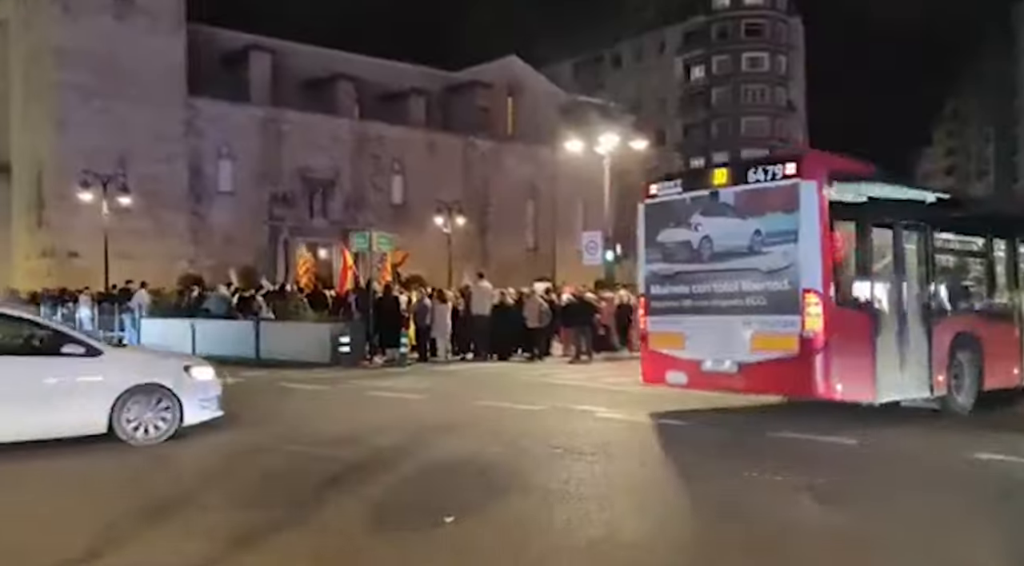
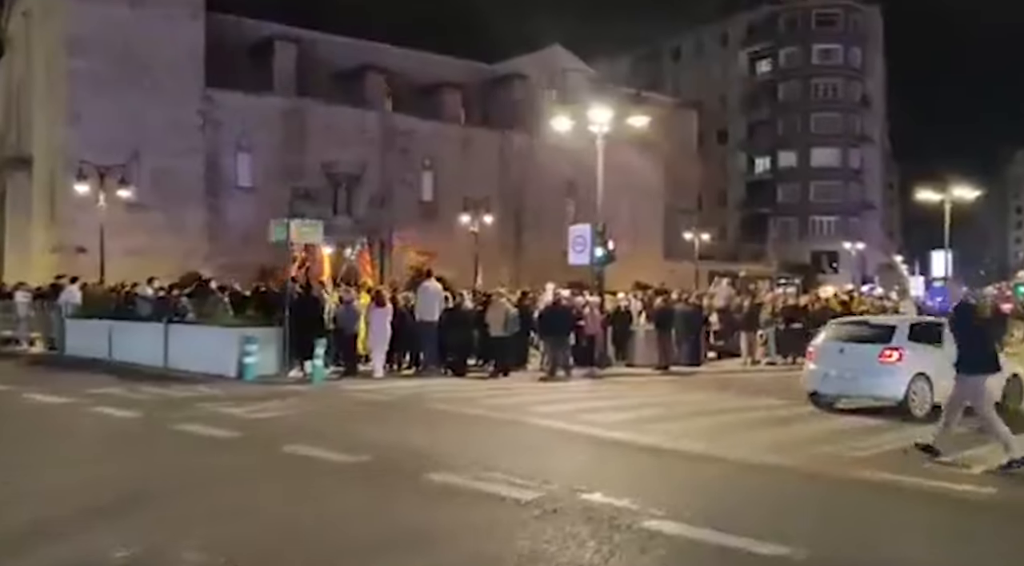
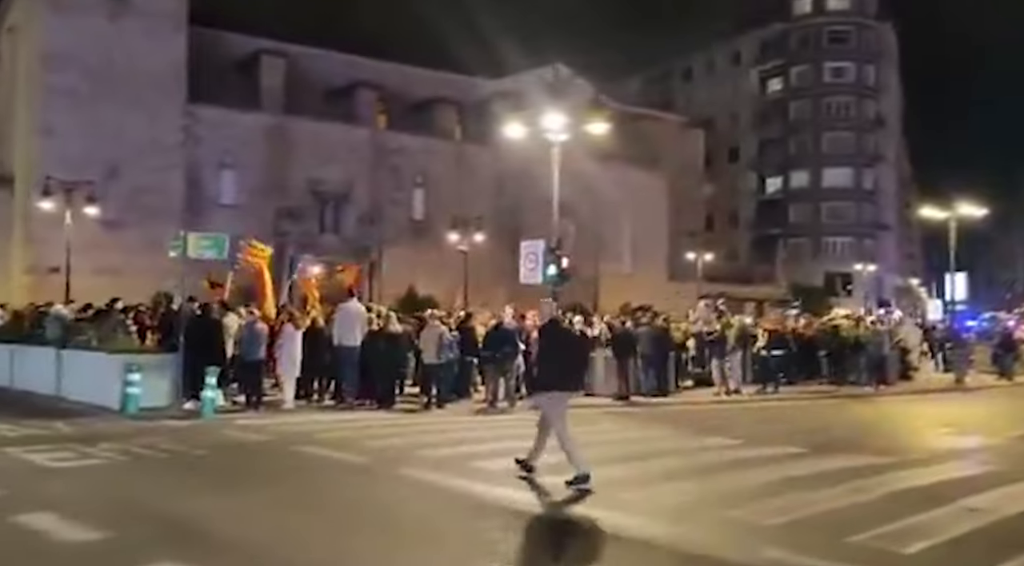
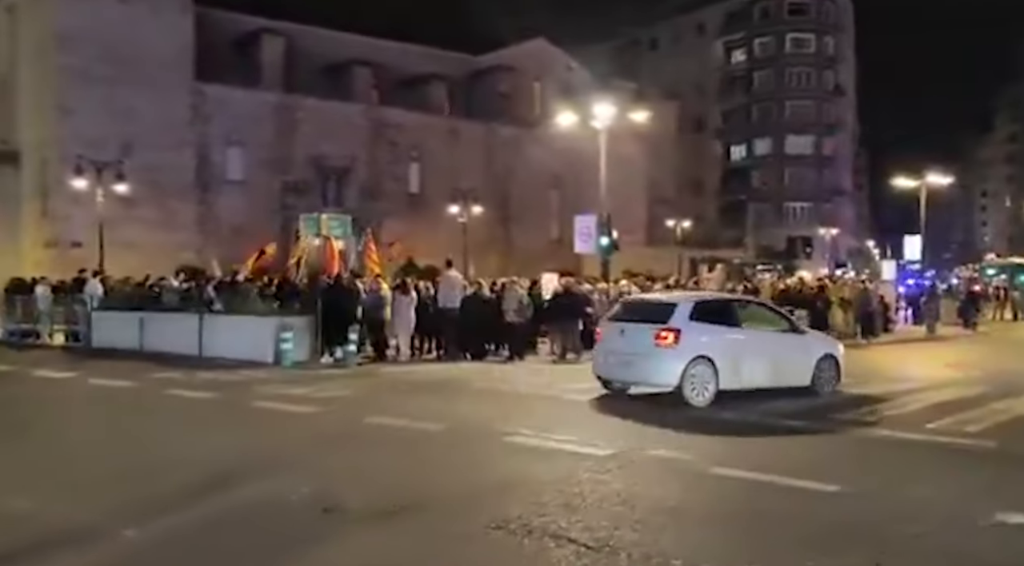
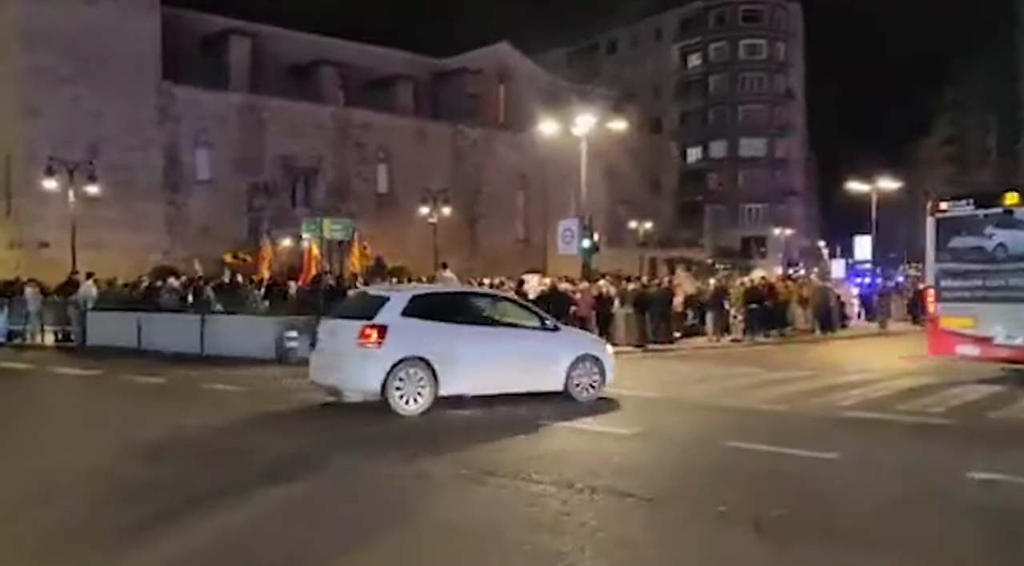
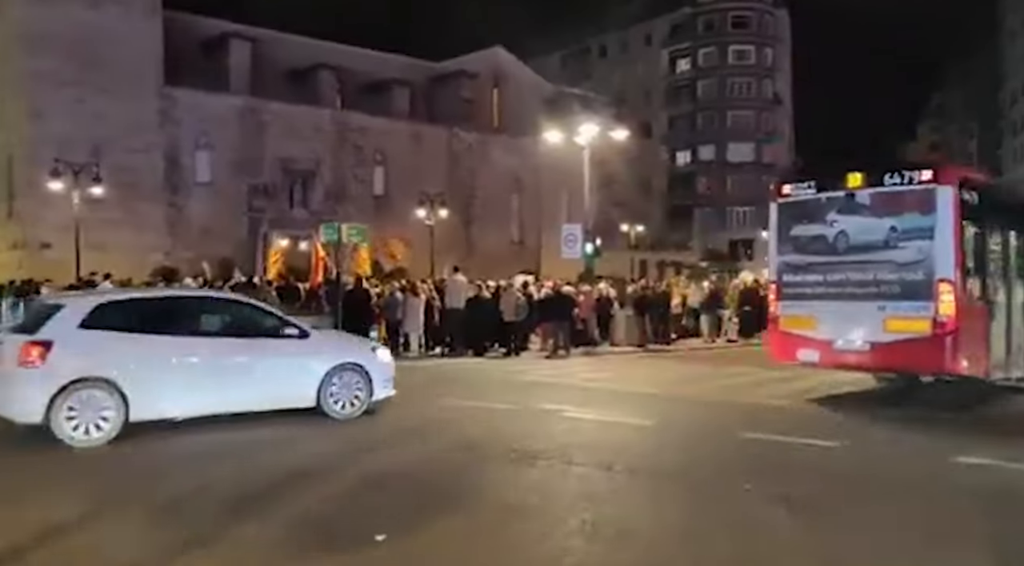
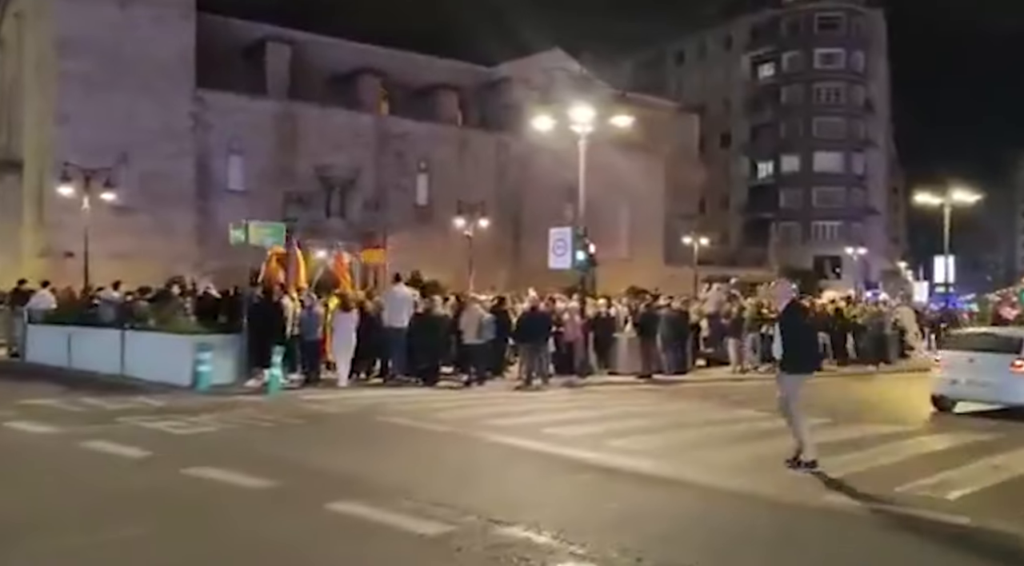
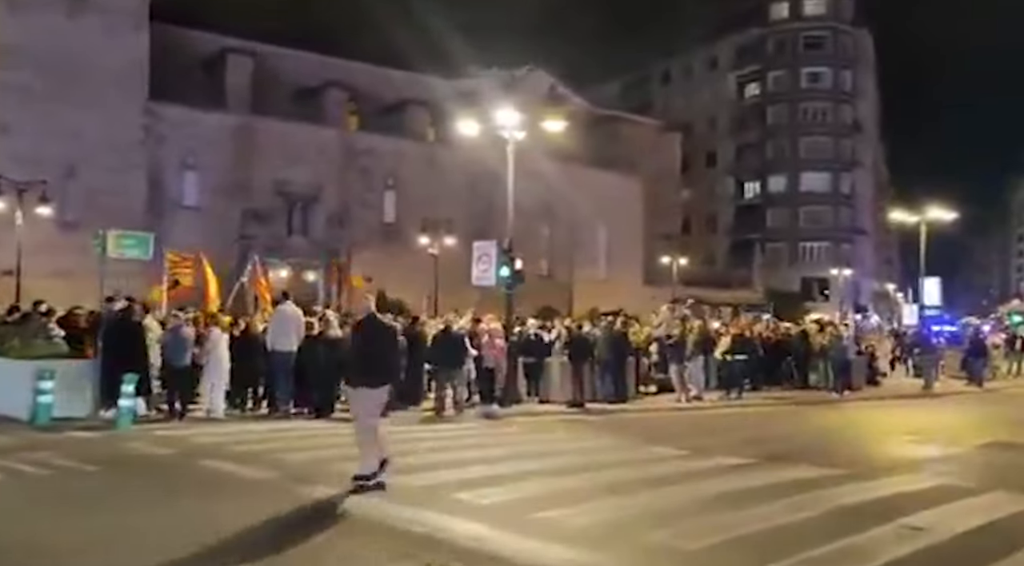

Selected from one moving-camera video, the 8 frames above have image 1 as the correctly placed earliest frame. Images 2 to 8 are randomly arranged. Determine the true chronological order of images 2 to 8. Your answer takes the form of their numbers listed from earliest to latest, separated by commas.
6, 5, 4, 2, 7, 3, 8
